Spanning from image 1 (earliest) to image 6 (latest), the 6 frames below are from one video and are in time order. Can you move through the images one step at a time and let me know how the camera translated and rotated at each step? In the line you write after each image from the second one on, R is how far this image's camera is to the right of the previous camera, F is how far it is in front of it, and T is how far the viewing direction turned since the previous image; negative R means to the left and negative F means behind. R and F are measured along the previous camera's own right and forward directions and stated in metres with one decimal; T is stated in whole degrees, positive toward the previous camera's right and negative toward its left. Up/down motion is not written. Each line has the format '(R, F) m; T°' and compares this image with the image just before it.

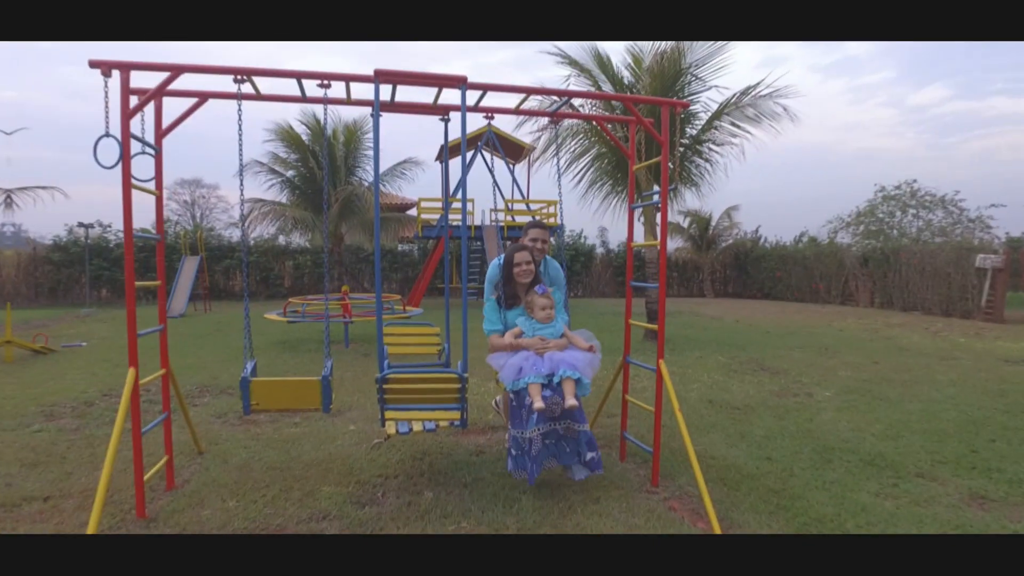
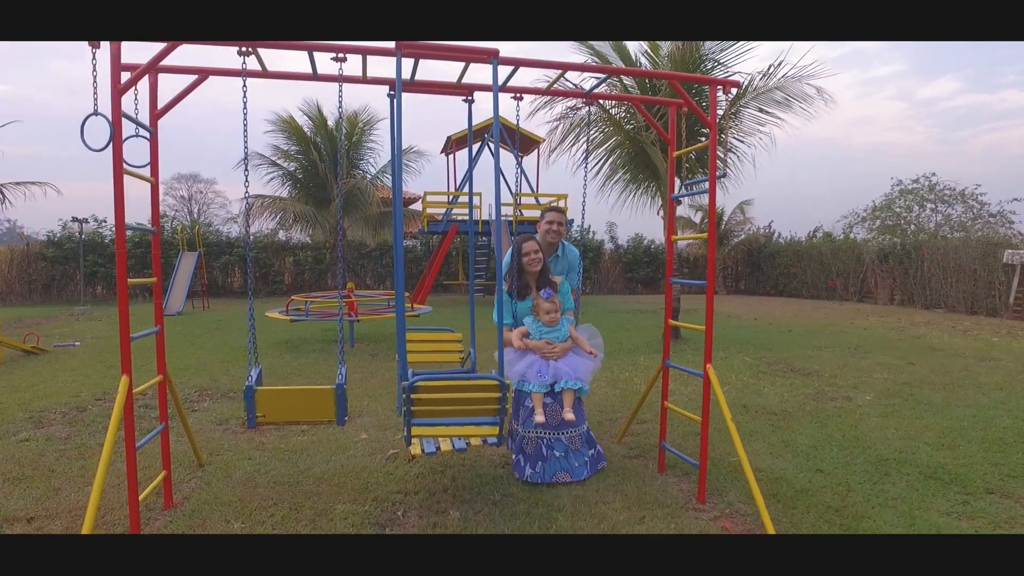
(-0.1, +0.3) m; -1°
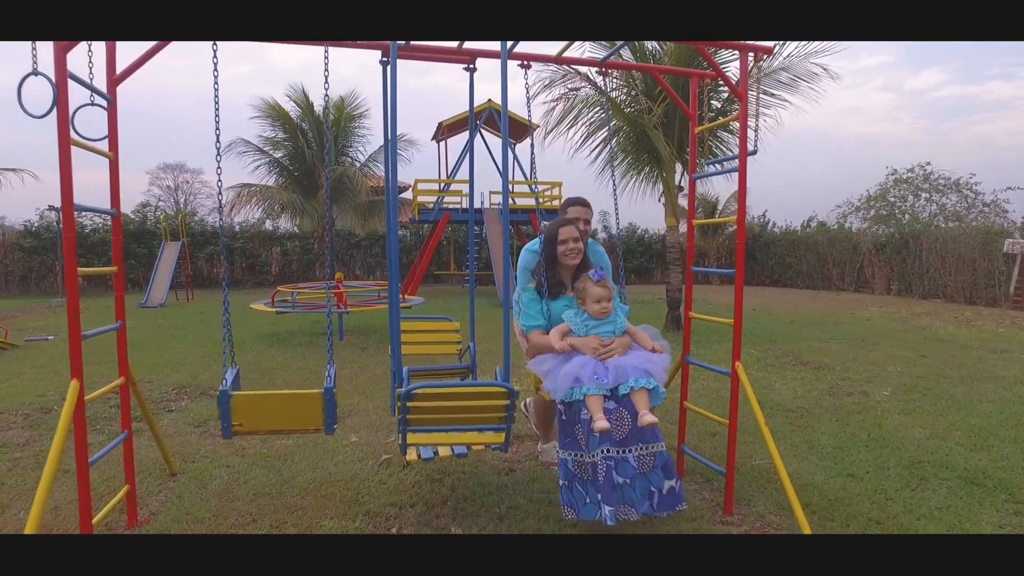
(-0.1, +0.3) m; +1°
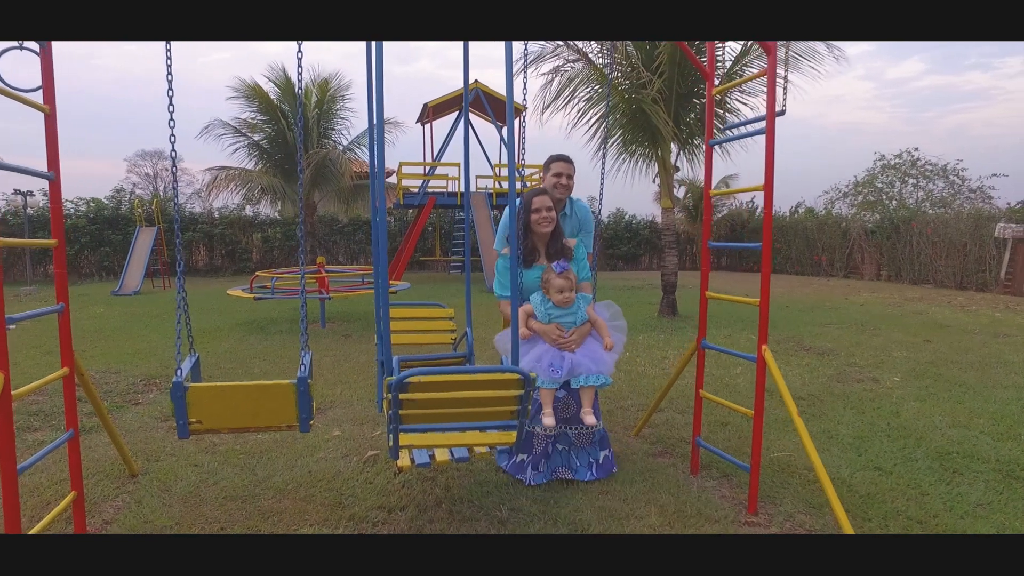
(-0.1, +0.3) m; +1°
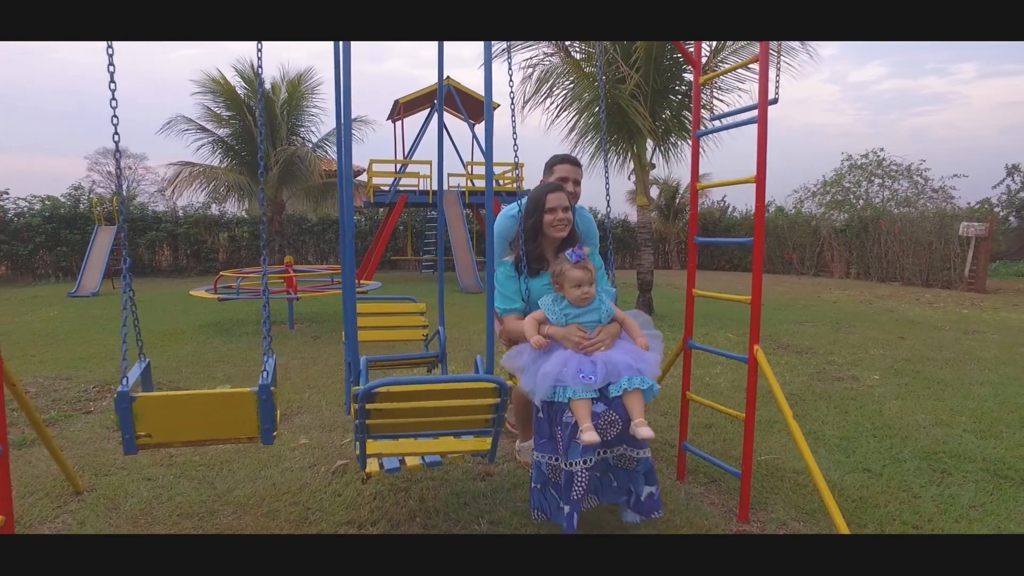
(0.0, +0.2) m; +3°
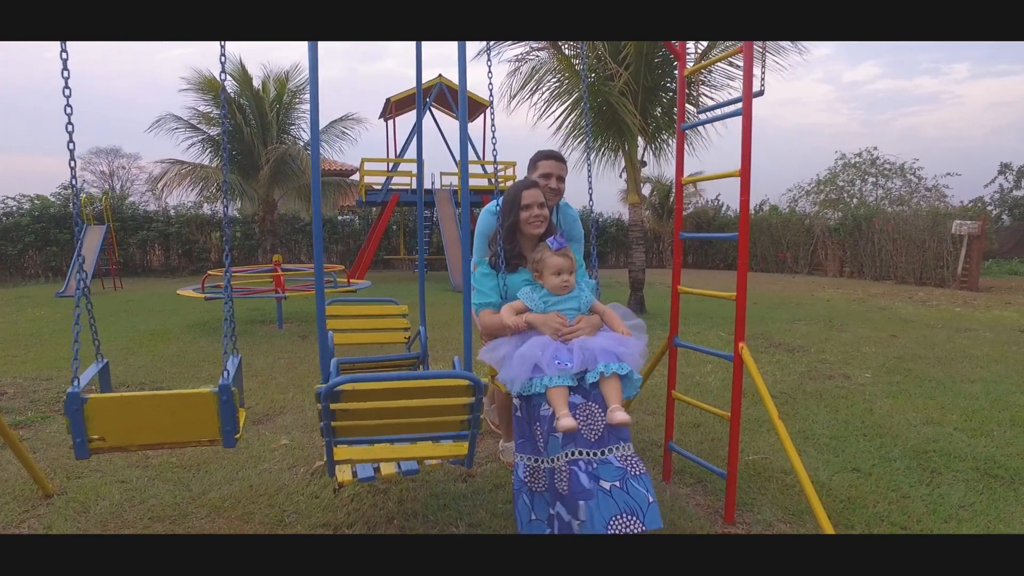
(+0.1, +0.1) m; 0°
